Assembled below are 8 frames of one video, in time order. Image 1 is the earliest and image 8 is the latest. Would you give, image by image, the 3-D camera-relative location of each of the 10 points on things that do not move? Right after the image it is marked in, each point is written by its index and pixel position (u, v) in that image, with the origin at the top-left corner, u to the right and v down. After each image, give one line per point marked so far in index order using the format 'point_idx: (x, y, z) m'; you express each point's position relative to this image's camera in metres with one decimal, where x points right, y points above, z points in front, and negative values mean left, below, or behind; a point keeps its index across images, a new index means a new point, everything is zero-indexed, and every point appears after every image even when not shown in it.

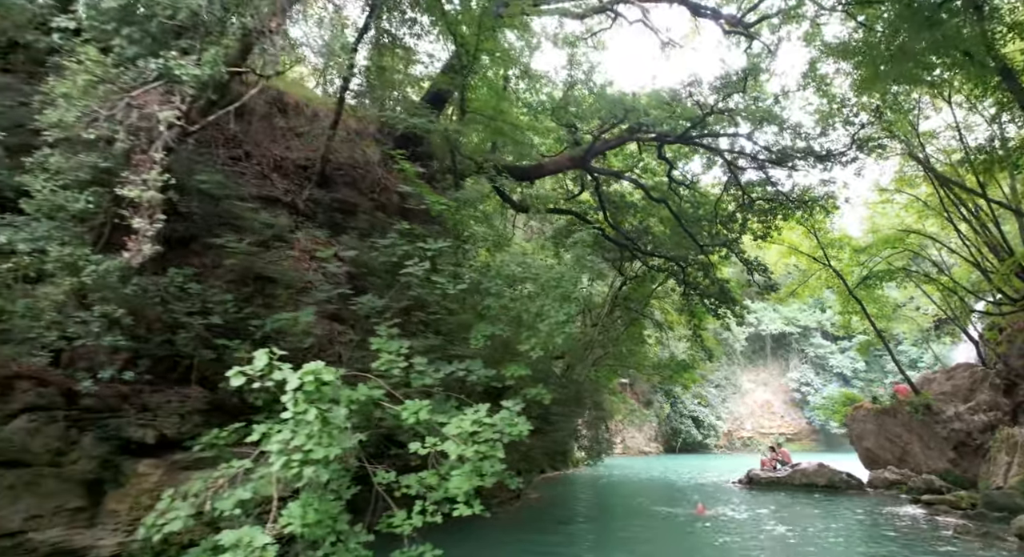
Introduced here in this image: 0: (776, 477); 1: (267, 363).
0: (+7.9, -5.9, +18.0) m
1: (-1.8, -0.7, +4.7) m
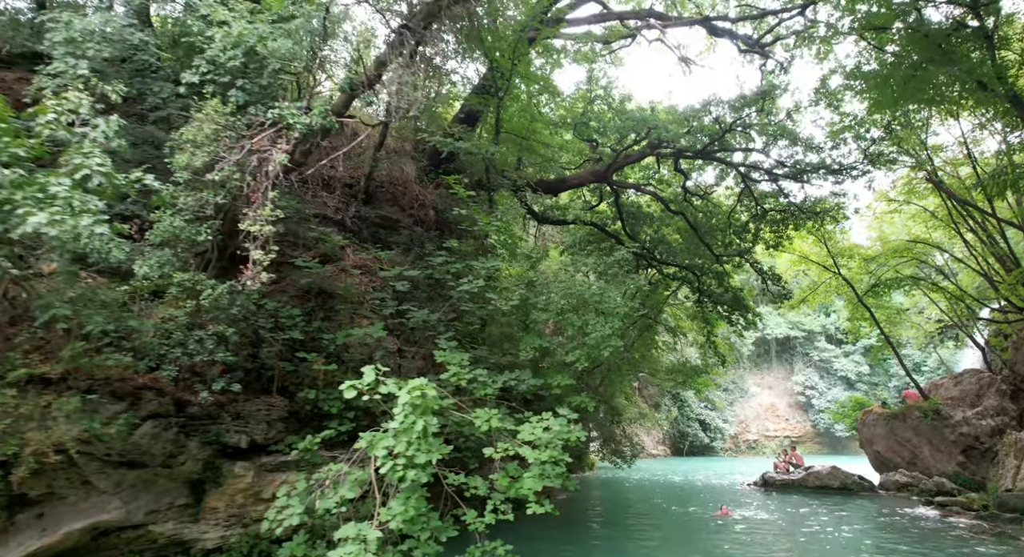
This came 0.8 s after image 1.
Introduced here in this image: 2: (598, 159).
0: (+8.5, -6.2, +18.7) m
1: (-1.2, -0.9, +5.4) m
2: (+2.1, +2.9, +14.8) m
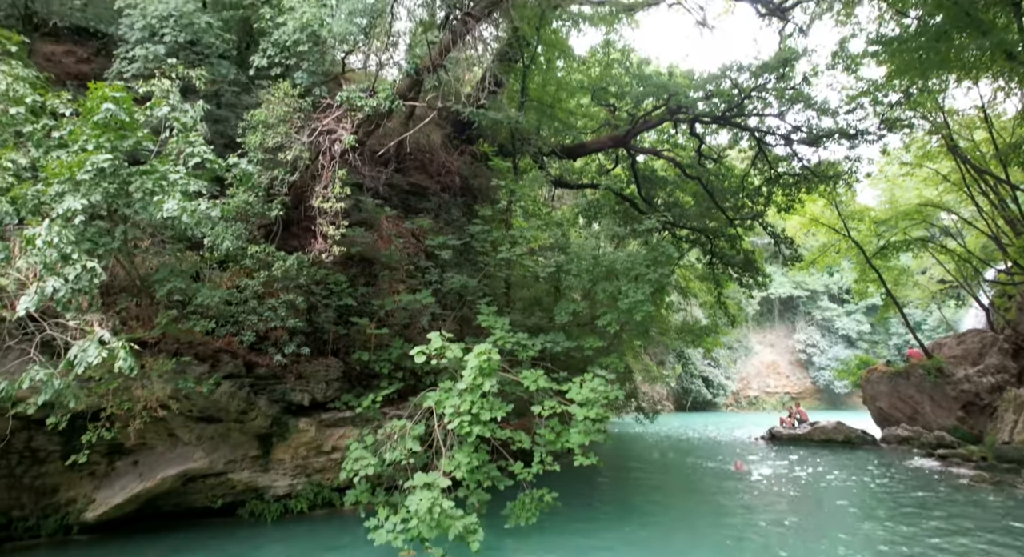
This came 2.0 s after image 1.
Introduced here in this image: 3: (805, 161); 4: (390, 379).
0: (+9.1, -5.0, +19.5) m
1: (-0.7, -0.6, +5.8) m
2: (+2.6, +3.8, +15.0) m
3: (+6.6, +2.7, +13.9) m
4: (-1.6, -1.3, +8.1) m
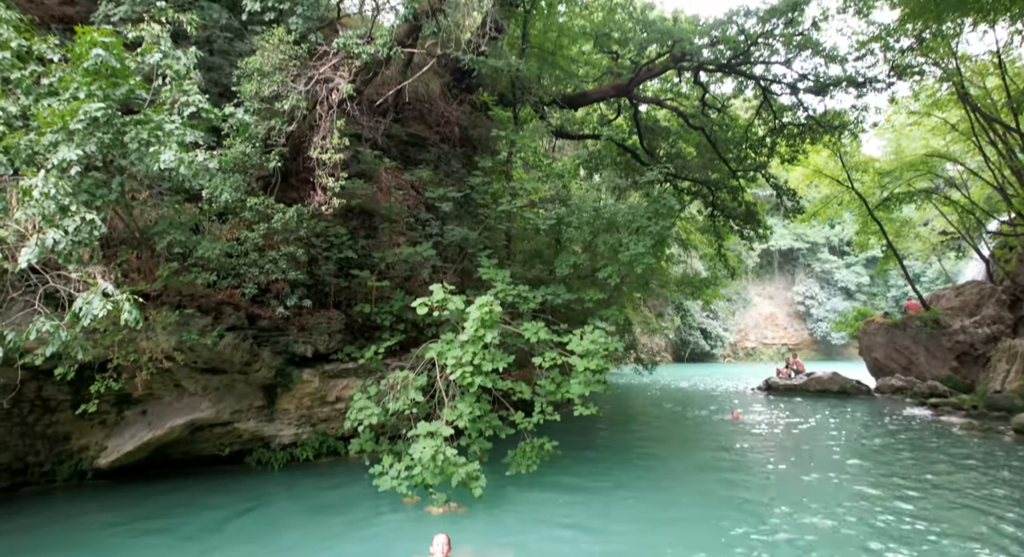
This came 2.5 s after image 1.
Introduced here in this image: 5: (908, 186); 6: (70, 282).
0: (+9.1, -3.5, +19.8) m
1: (-0.7, -0.2, +5.9) m
2: (+2.6, +5.0, +14.6) m
3: (+6.6, +3.8, +13.6) m
4: (-1.6, -0.7, +8.1) m
5: (+12.2, +2.8, +18.8) m
6: (-3.7, 0.0, +5.0) m
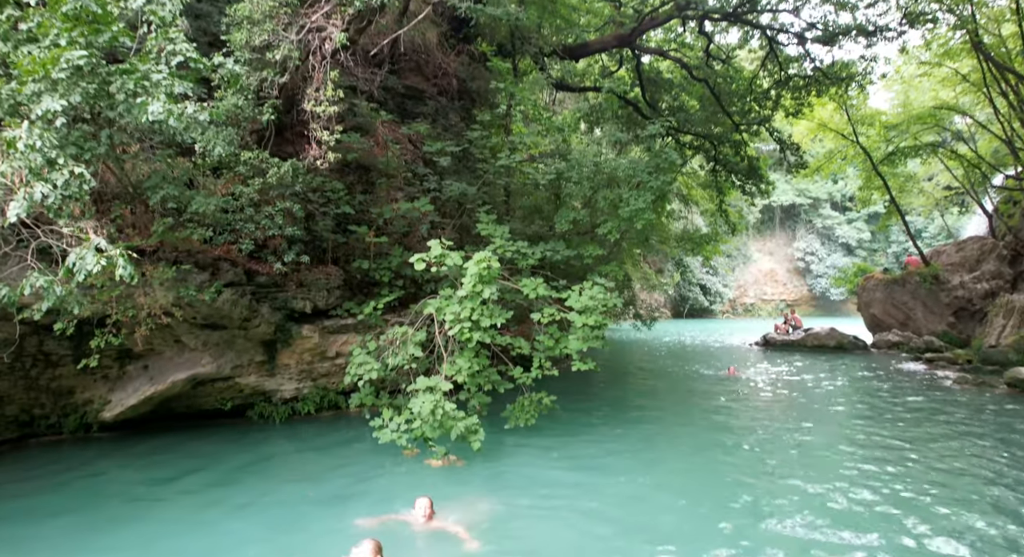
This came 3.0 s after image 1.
0: (+9.1, -2.0, +19.9) m
1: (-0.7, +0.2, +5.8) m
2: (+2.6, +6.0, +14.2) m
3: (+6.6, +4.7, +13.2) m
4: (-1.6, -0.1, +8.1) m
5: (+12.2, +4.2, +18.5) m
6: (-3.7, +0.3, +5.0) m
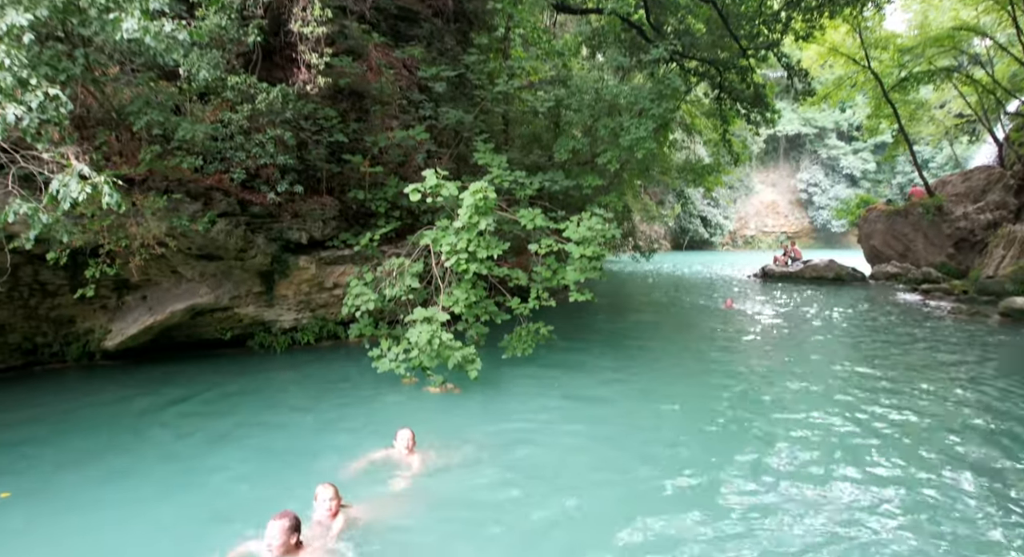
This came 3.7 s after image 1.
0: (+9.0, +0.2, +20.0) m
1: (-0.7, +0.9, +5.7) m
2: (+2.5, +7.5, +13.4) m
3: (+6.6, +6.2, +12.6) m
4: (-1.7, +0.8, +8.0) m
5: (+12.2, +6.2, +17.8) m
6: (-3.7, +0.9, +4.9) m
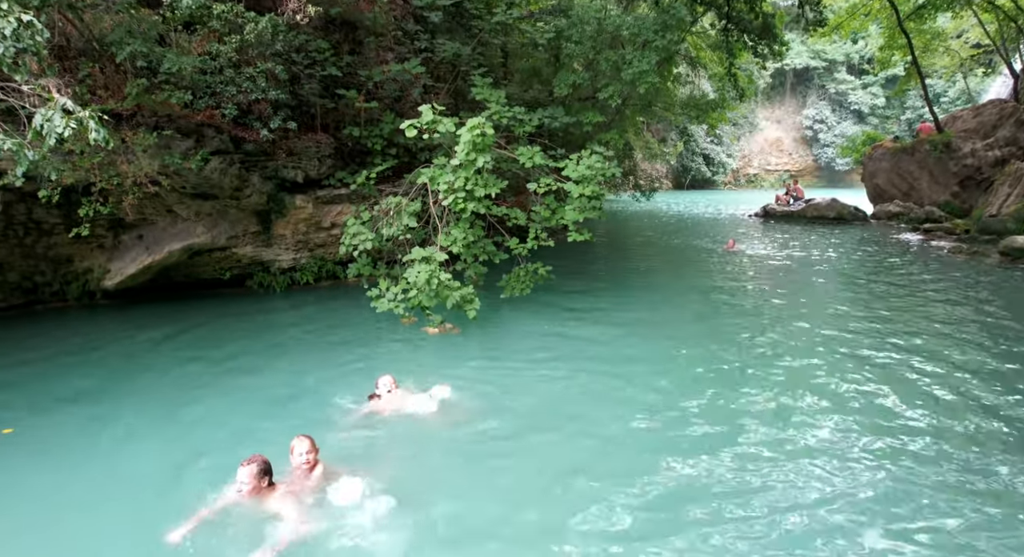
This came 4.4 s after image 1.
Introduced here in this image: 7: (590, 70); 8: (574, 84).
0: (+9.0, +2.2, +19.8) m
1: (-0.7, +1.5, +5.6) m
2: (+2.5, +8.8, +12.6) m
3: (+6.6, +7.4, +11.9) m
4: (-1.7, +1.6, +7.9) m
5: (+12.1, +7.9, +17.1) m
6: (-3.7, +1.4, +4.7) m
7: (+1.2, +3.1, +9.2) m
8: (+0.9, +2.9, +9.0) m
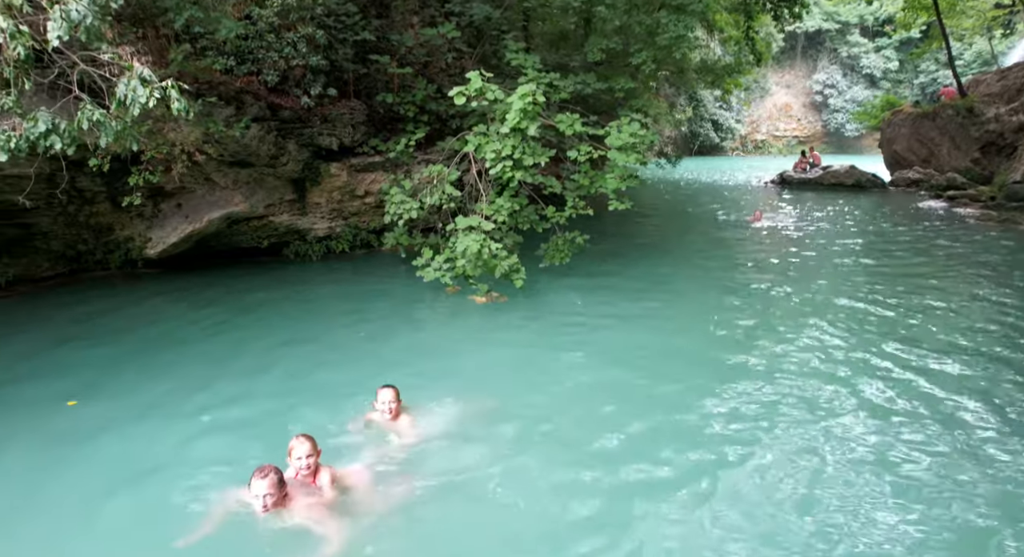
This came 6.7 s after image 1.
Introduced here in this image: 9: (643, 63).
0: (+9.5, +3.2, +19.7) m
1: (-0.3, +1.7, +5.5) m
2: (+3.0, +9.5, +12.1) m
3: (+7.0, +8.0, +11.5) m
4: (-1.2, +2.0, +7.8) m
5: (+12.6, +8.8, +16.6) m
6: (-3.3, +1.6, +4.7) m
7: (+1.6, +3.6, +9.0) m
8: (+1.4, +3.3, +8.8) m
9: (+1.9, +3.0, +8.6) m
